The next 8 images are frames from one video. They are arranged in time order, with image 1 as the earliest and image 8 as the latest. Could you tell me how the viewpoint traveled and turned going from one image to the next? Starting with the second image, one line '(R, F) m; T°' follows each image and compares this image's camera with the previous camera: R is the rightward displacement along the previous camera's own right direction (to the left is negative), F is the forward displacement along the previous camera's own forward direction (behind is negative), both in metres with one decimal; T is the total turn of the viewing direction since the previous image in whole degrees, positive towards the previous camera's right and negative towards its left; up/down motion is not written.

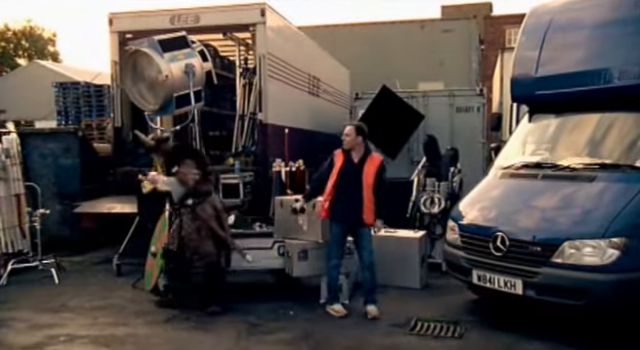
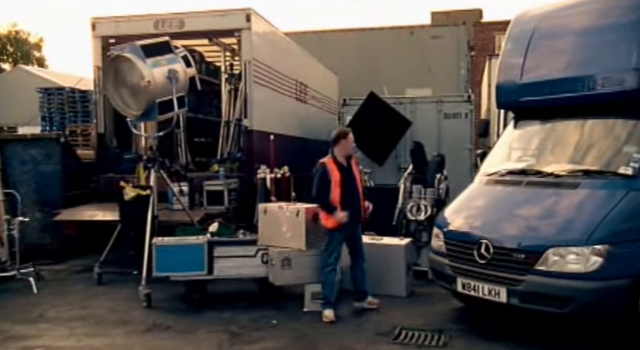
(+0.1, +0.1) m; +1°
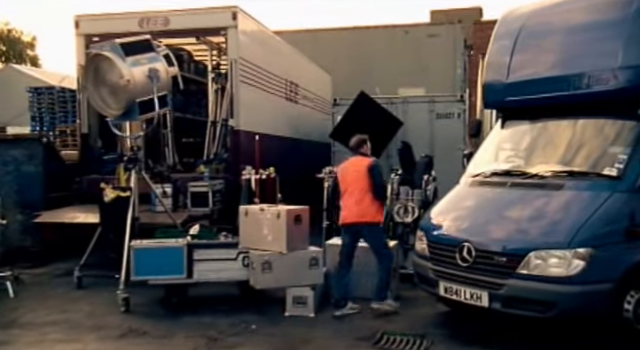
(+0.2, +0.1) m; 0°
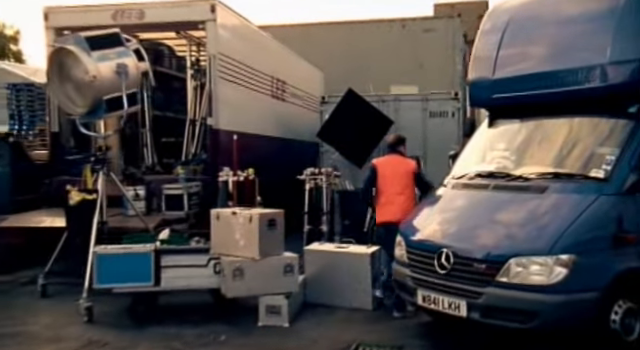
(+0.3, +0.4) m; 0°
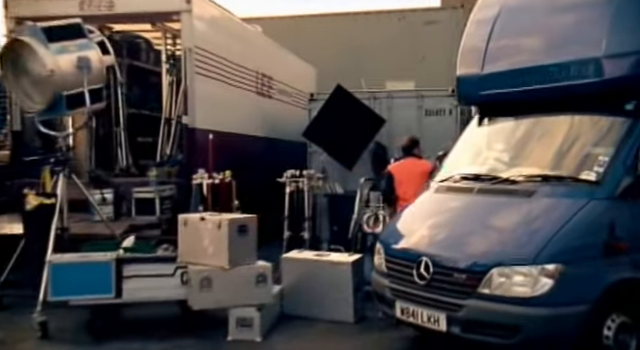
(+0.3, +0.5) m; -1°
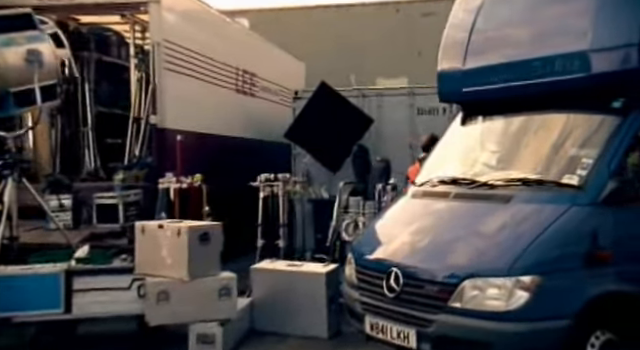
(+0.3, +0.5) m; -1°
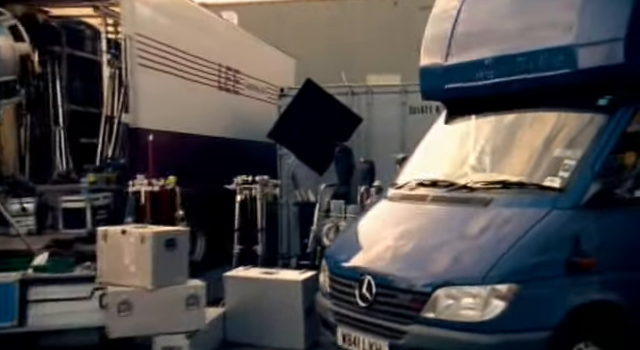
(+0.2, +0.3) m; 0°
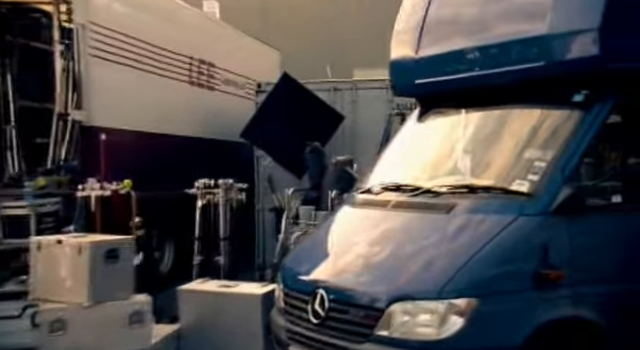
(+0.3, +0.5) m; 0°
